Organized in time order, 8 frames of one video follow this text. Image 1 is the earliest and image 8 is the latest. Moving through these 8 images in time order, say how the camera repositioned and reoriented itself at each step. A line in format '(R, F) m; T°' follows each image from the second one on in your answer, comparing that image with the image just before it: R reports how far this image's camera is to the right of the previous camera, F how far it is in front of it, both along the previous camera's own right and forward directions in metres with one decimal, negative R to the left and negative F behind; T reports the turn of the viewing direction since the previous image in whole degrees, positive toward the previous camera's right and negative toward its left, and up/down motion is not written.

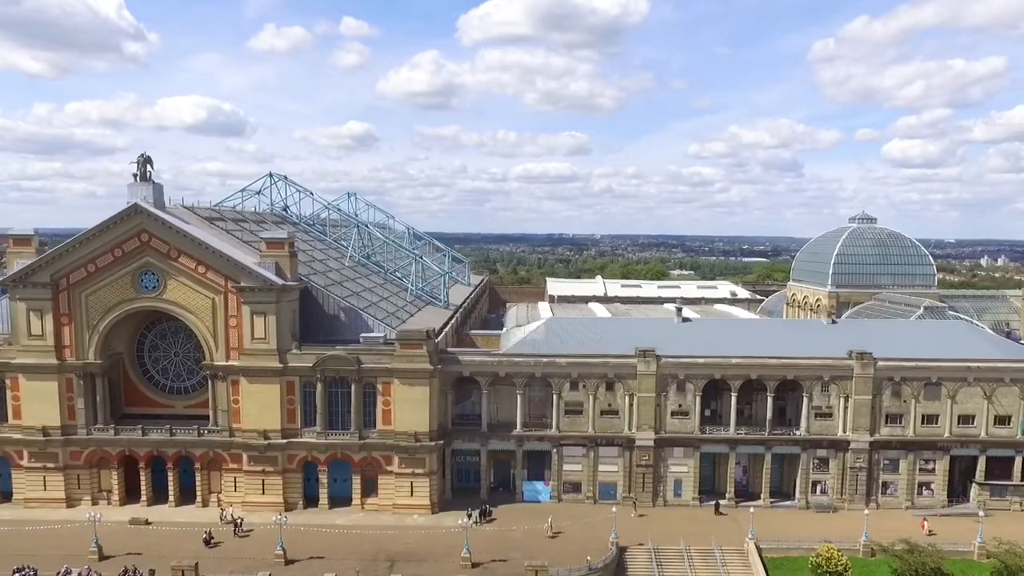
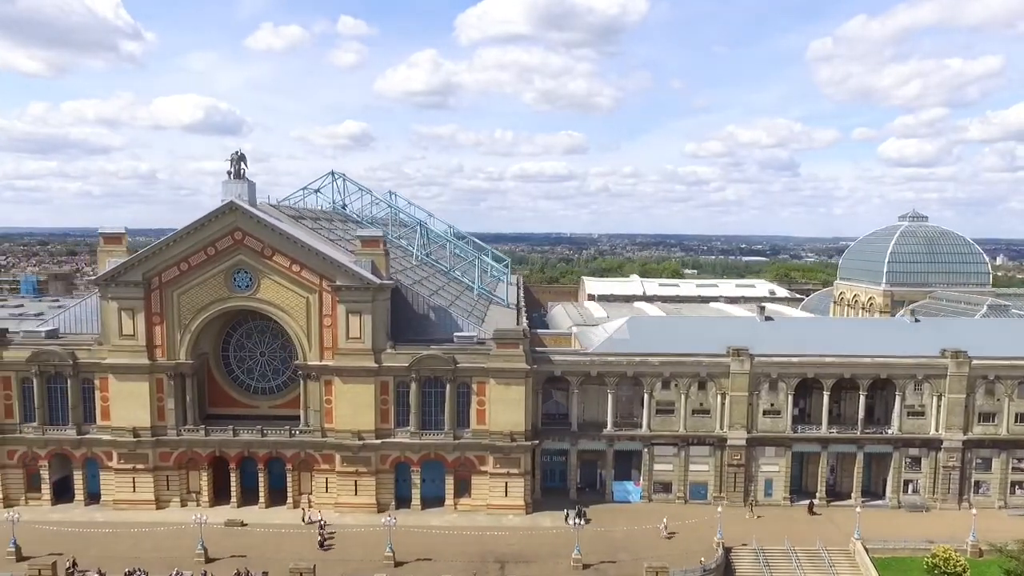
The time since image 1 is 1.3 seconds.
(-8.2, +0.5) m; 0°
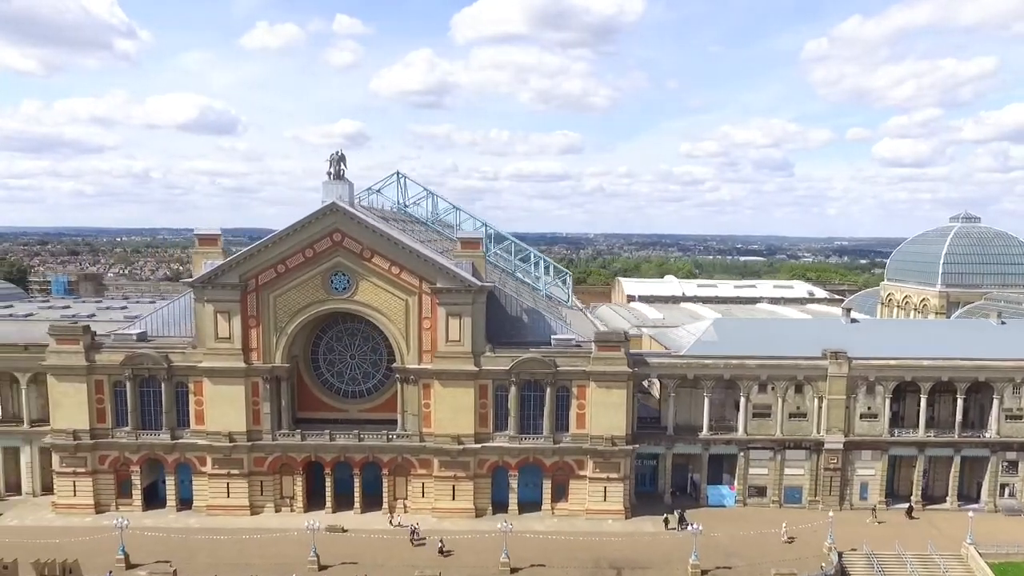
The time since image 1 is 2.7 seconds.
(-8.7, +0.7) m; 0°
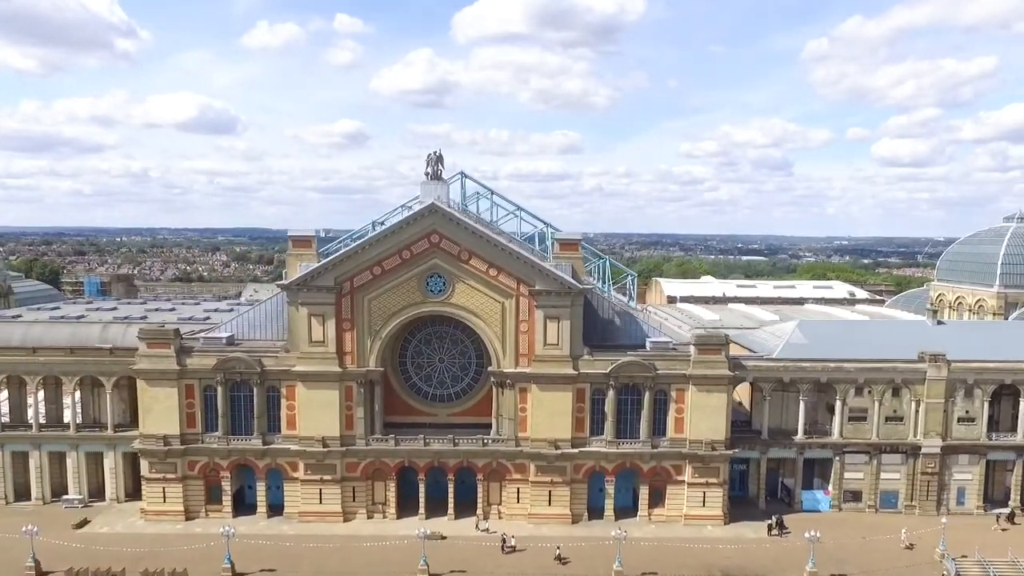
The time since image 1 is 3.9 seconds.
(-7.9, +1.0) m; 0°
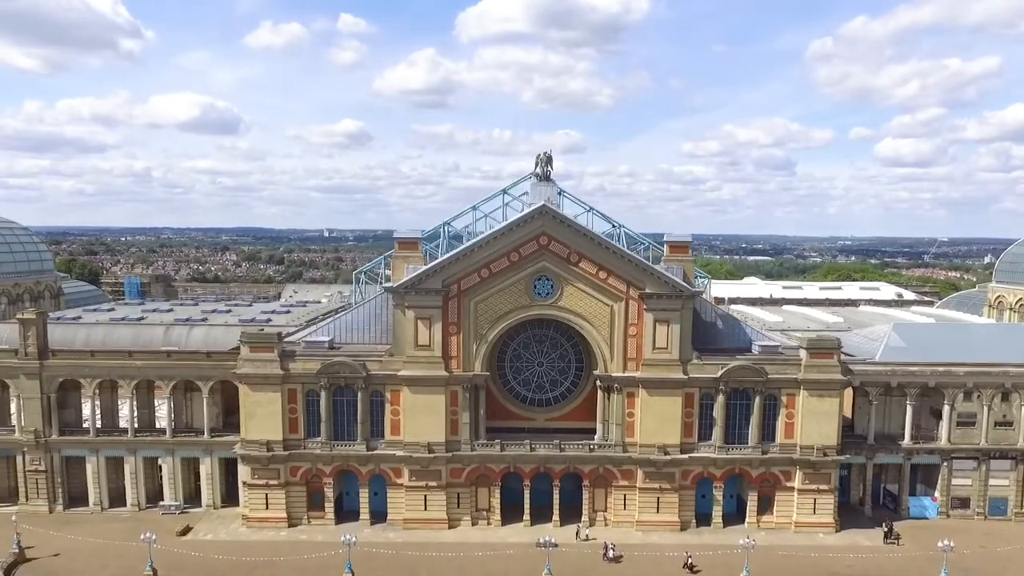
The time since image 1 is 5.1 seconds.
(-8.4, +1.0) m; 0°
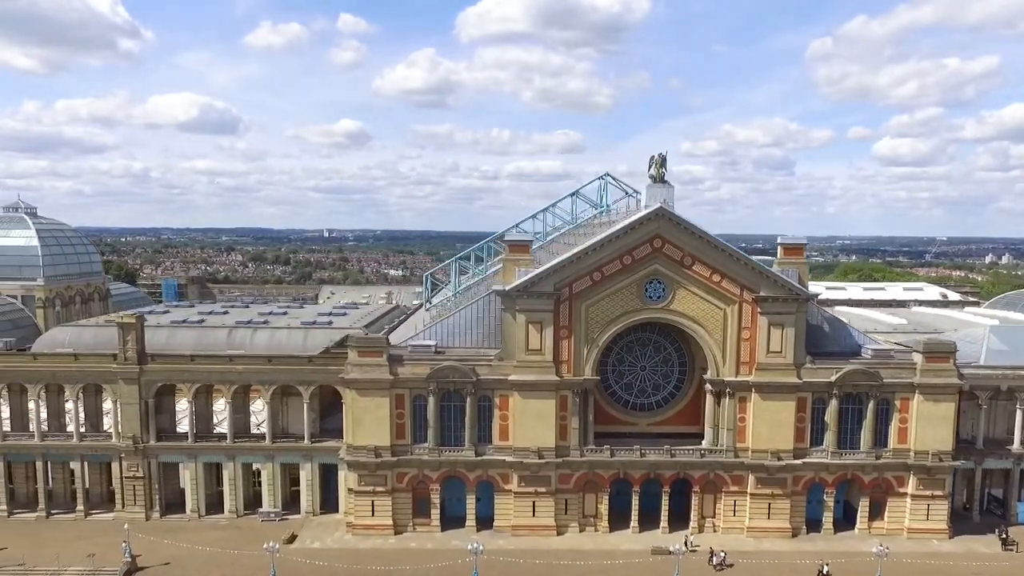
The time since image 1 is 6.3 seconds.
(-8.7, +0.8) m; 0°
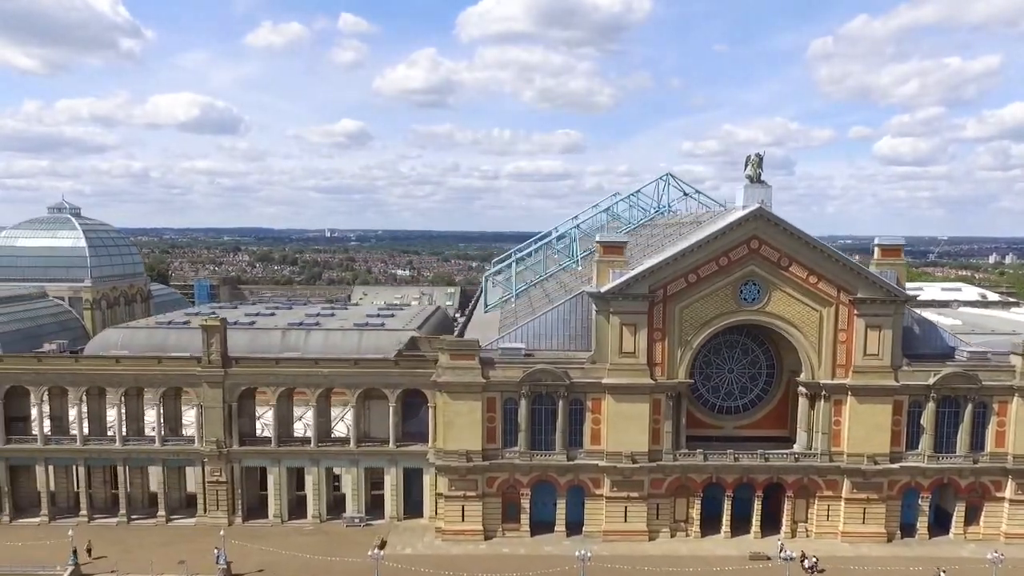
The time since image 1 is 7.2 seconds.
(-7.0, +0.8) m; 0°
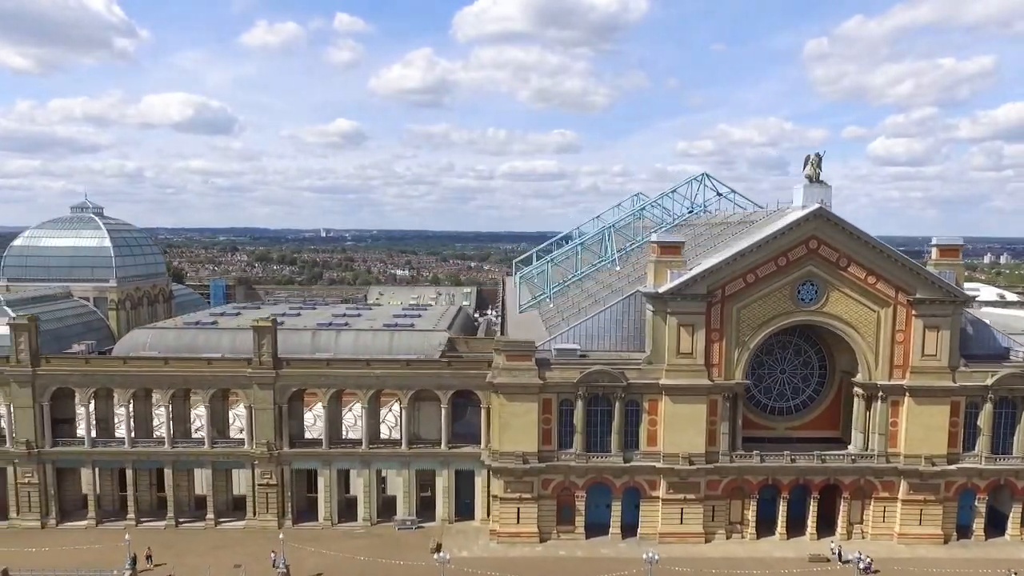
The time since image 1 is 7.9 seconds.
(-4.6, +0.5) m; 0°
